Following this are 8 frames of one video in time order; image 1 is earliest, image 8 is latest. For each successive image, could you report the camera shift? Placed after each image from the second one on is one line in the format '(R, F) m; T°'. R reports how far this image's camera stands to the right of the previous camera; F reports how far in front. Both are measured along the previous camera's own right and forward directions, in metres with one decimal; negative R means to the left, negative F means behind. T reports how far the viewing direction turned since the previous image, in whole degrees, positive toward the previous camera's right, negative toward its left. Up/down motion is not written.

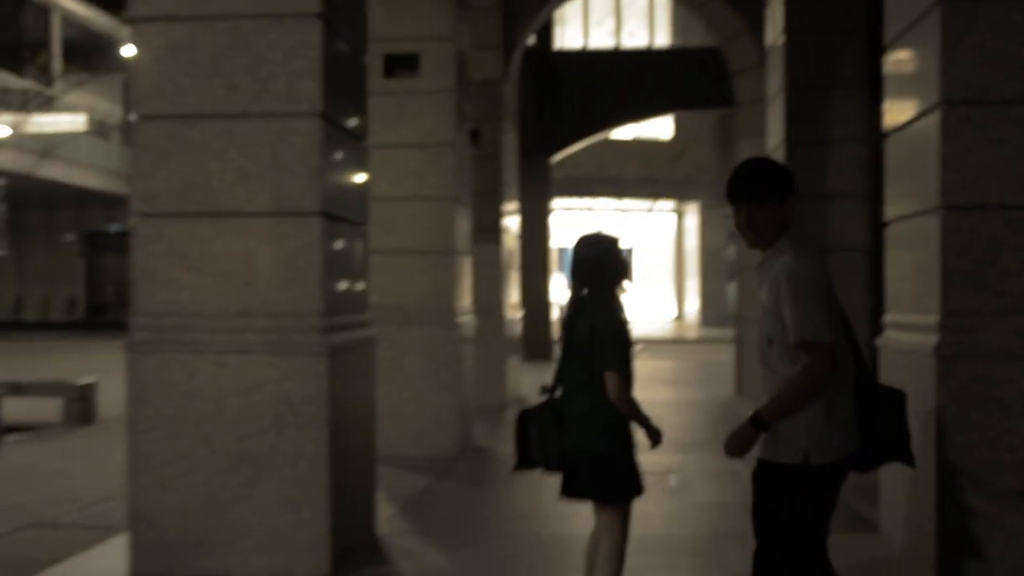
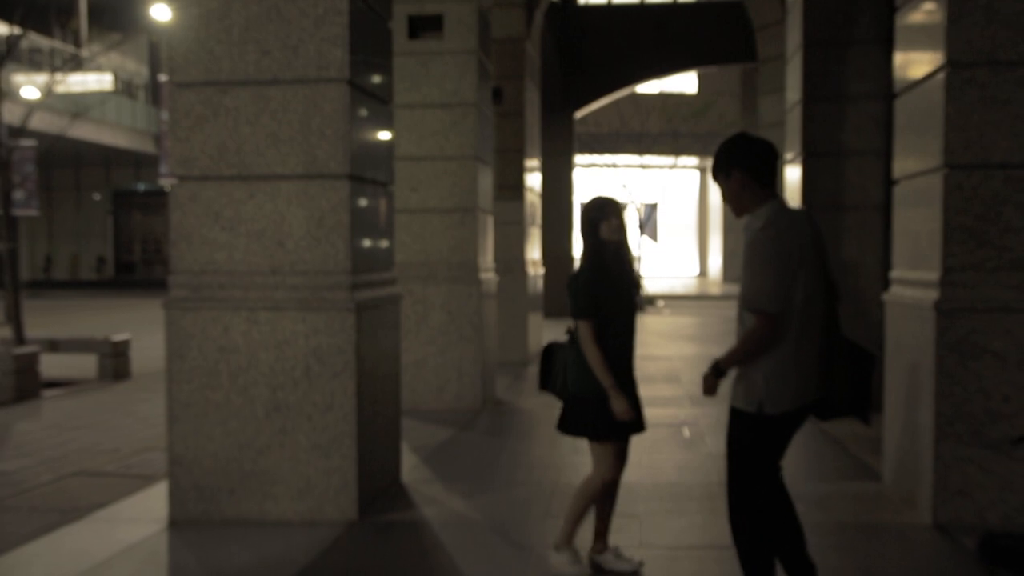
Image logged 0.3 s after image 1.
(0.0, -0.3) m; -1°
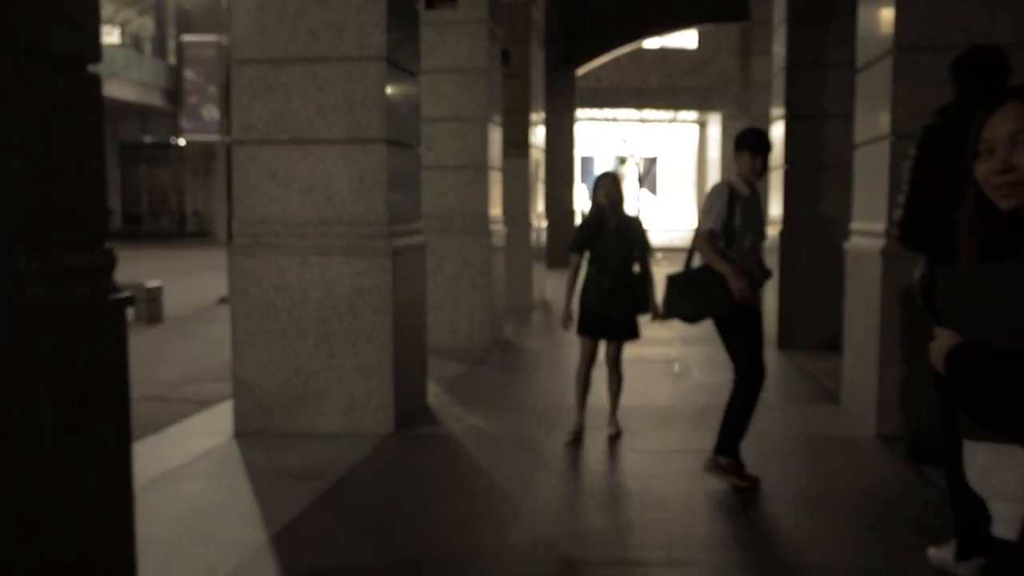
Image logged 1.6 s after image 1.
(-0.1, -1.2) m; 0°
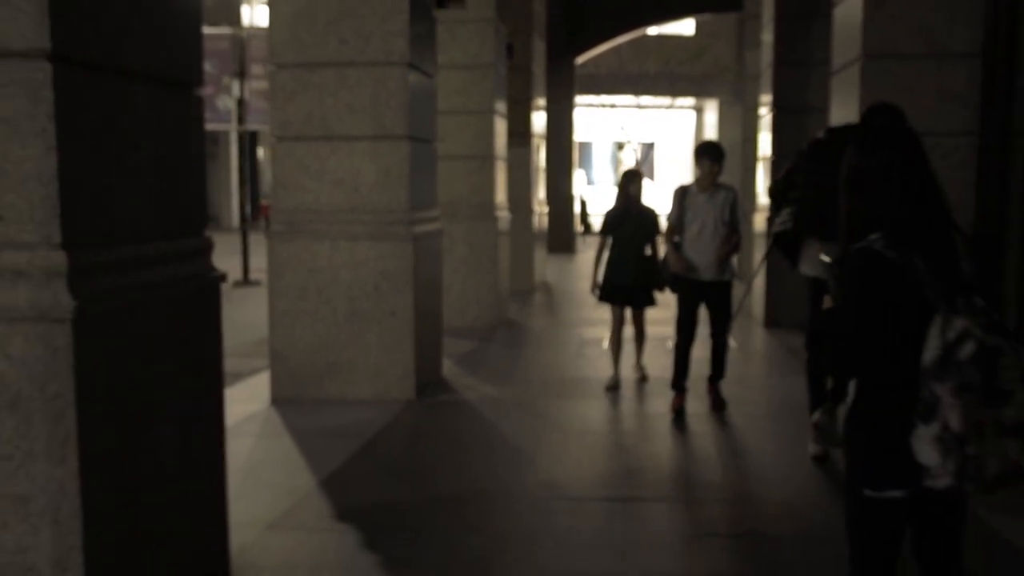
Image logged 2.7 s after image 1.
(-0.1, -0.9) m; 0°
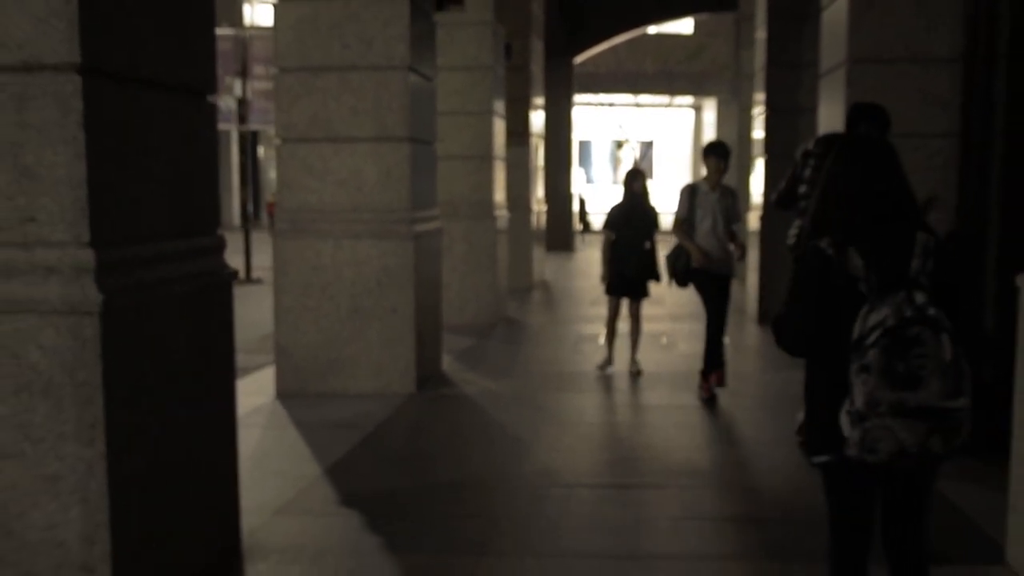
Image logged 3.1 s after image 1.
(0.0, -0.3) m; 0°
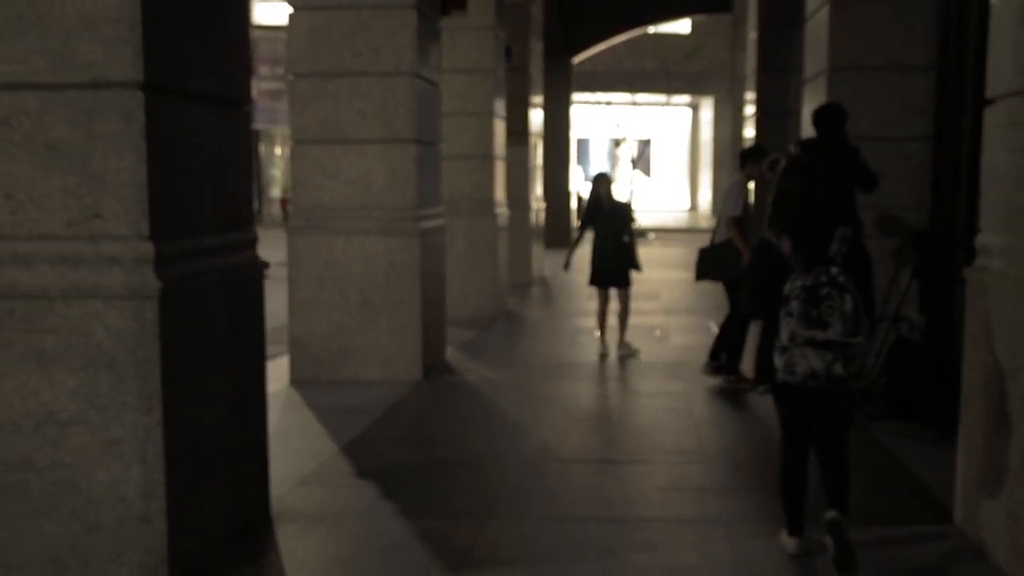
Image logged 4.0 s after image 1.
(0.0, -0.6) m; 0°
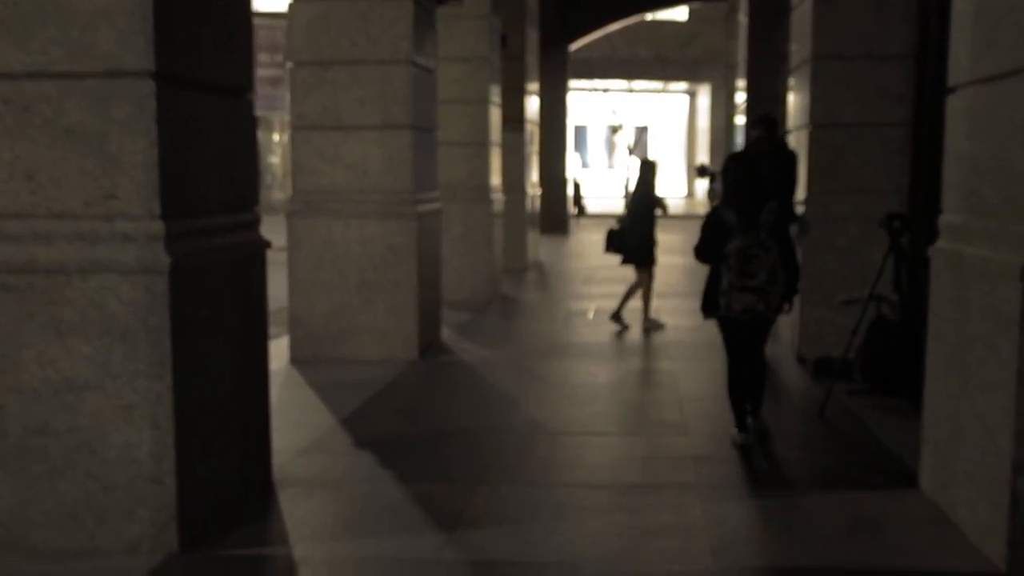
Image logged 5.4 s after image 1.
(0.0, -0.3) m; 0°
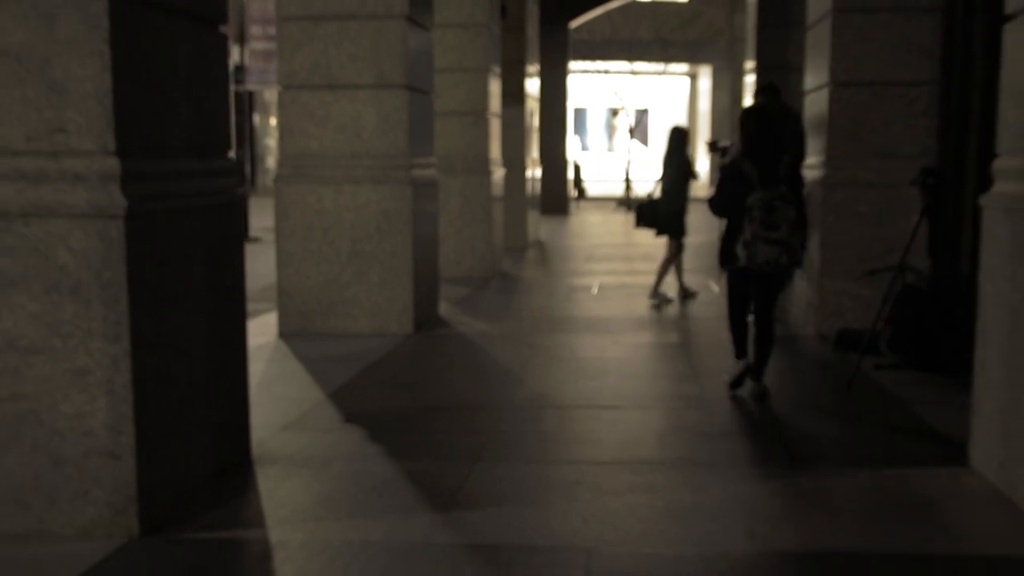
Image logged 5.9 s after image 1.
(0.0, +0.6) m; 0°
